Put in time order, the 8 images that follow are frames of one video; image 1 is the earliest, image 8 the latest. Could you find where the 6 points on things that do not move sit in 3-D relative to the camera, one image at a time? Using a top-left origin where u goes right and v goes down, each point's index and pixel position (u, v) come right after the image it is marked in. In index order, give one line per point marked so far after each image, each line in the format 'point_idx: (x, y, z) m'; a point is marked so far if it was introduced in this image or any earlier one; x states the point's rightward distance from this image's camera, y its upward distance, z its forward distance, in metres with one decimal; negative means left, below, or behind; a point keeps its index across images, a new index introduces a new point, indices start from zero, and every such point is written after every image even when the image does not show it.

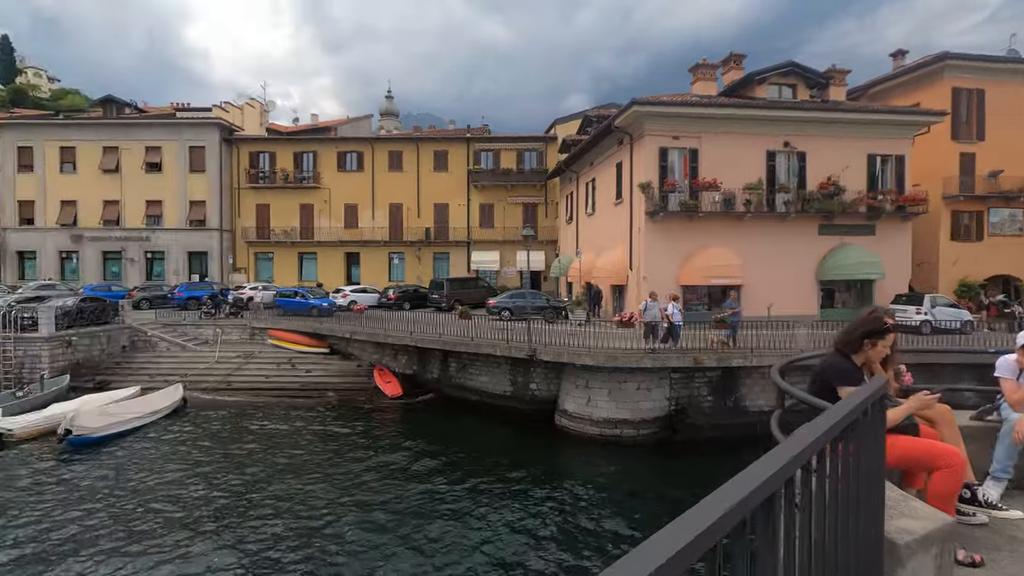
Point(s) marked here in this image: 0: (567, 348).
0: (+1.9, -2.1, +18.5) m
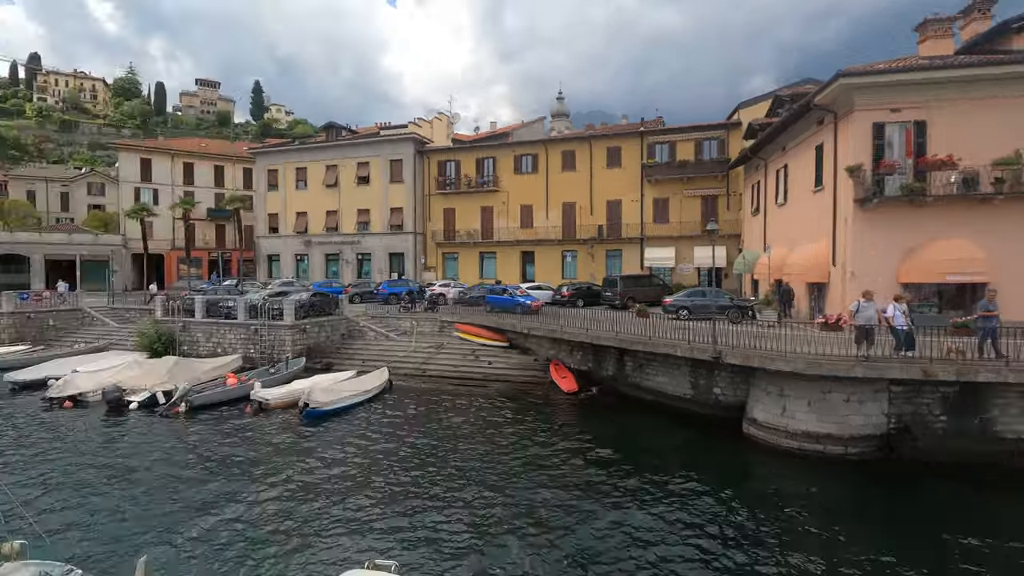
0: (+7.8, -2.0, +17.0) m
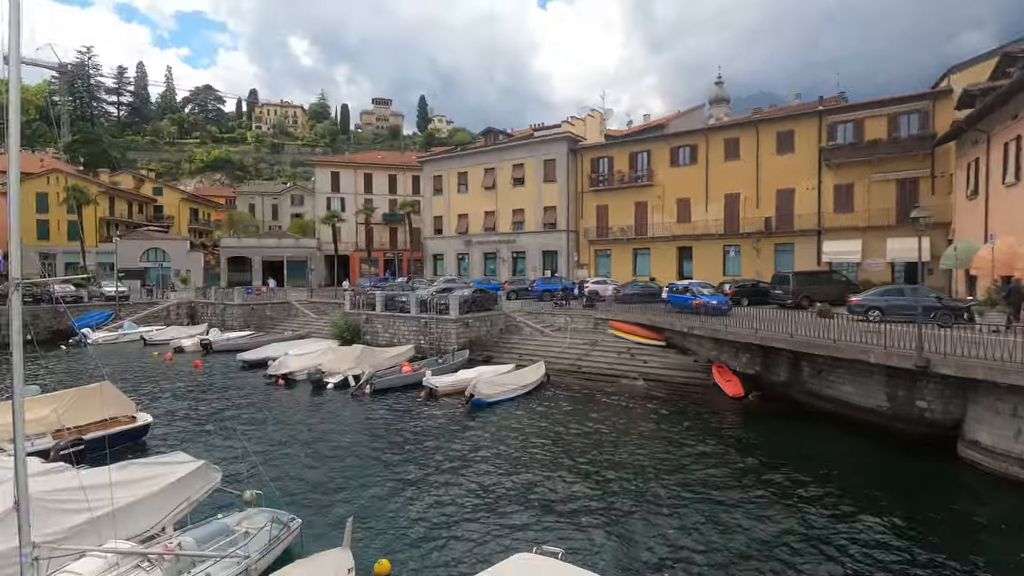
0: (+12.5, -1.9, +14.2) m
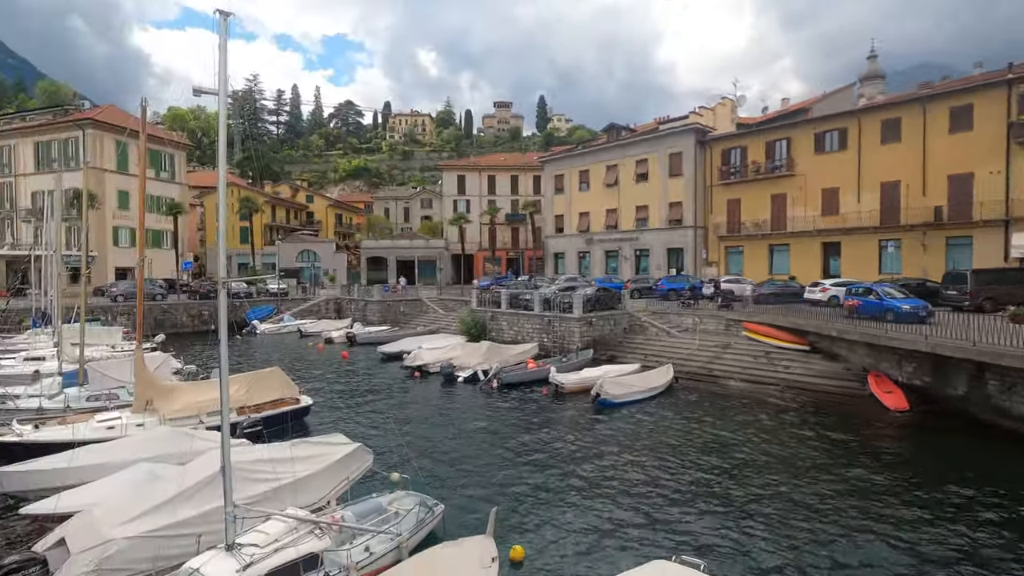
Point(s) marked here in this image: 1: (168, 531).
0: (+15.6, -2.0, +11.1) m
1: (-6.0, -4.2, +9.3) m
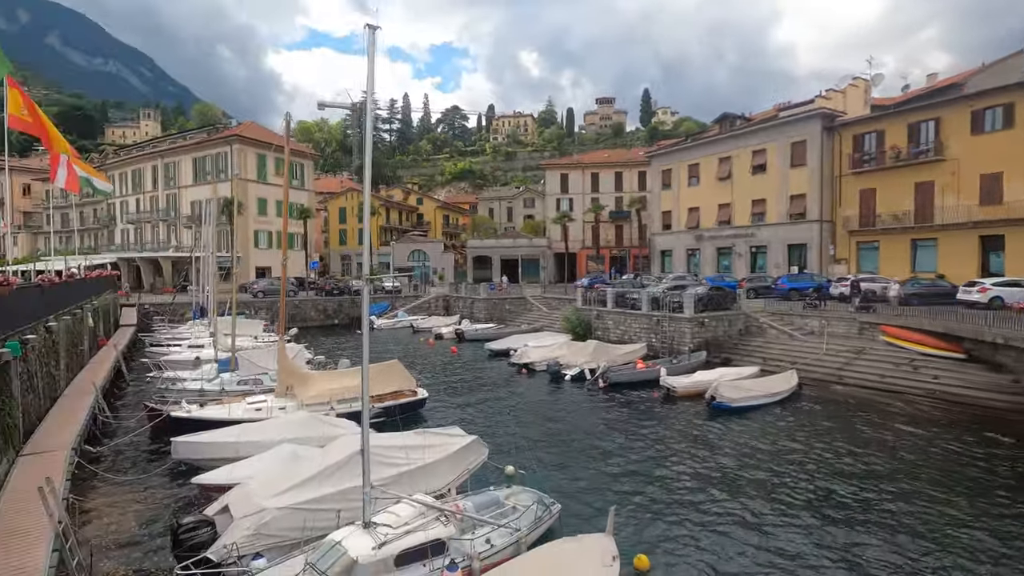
0: (+17.7, -2.0, +8.0) m
1: (-3.8, -4.1, +10.3) m
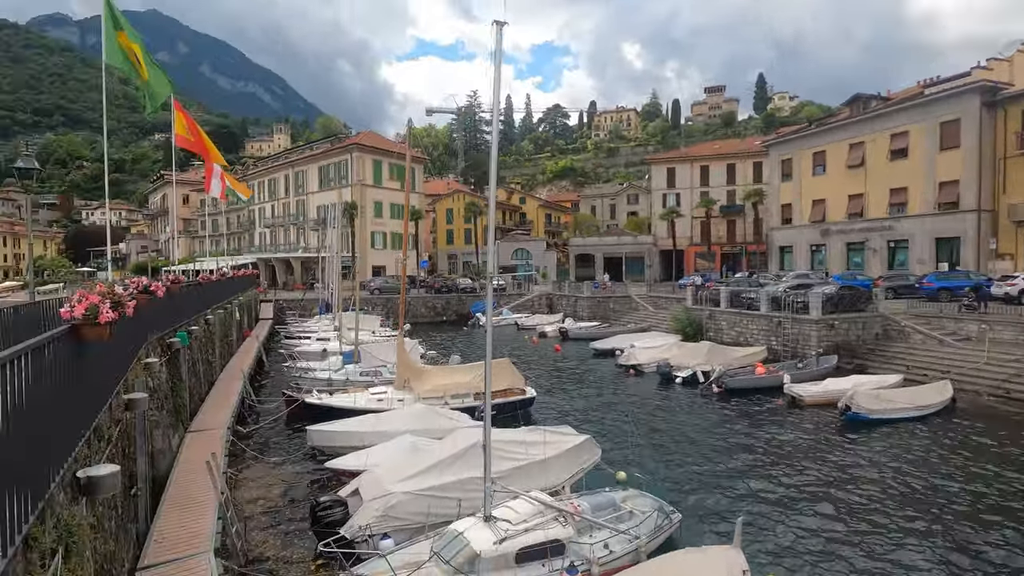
0: (+19.2, -2.0, +4.4) m
1: (-1.6, -4.1, +10.7) m
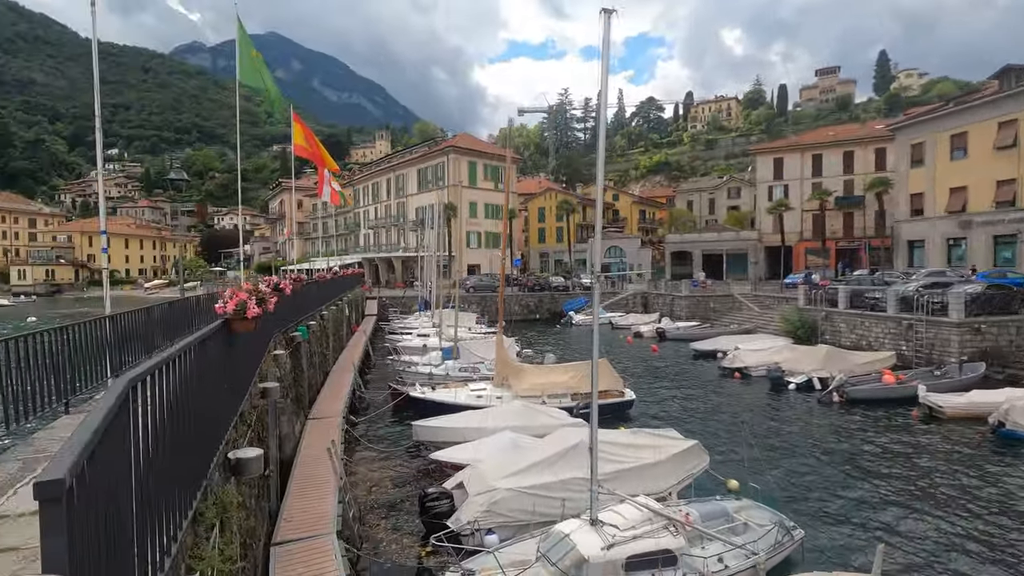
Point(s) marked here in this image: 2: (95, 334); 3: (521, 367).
0: (+20.0, -2.1, +1.0) m
1: (+0.5, -4.0, +10.7) m
2: (-5.9, -0.6, +7.6) m
3: (+0.3, -2.9, +19.9) m
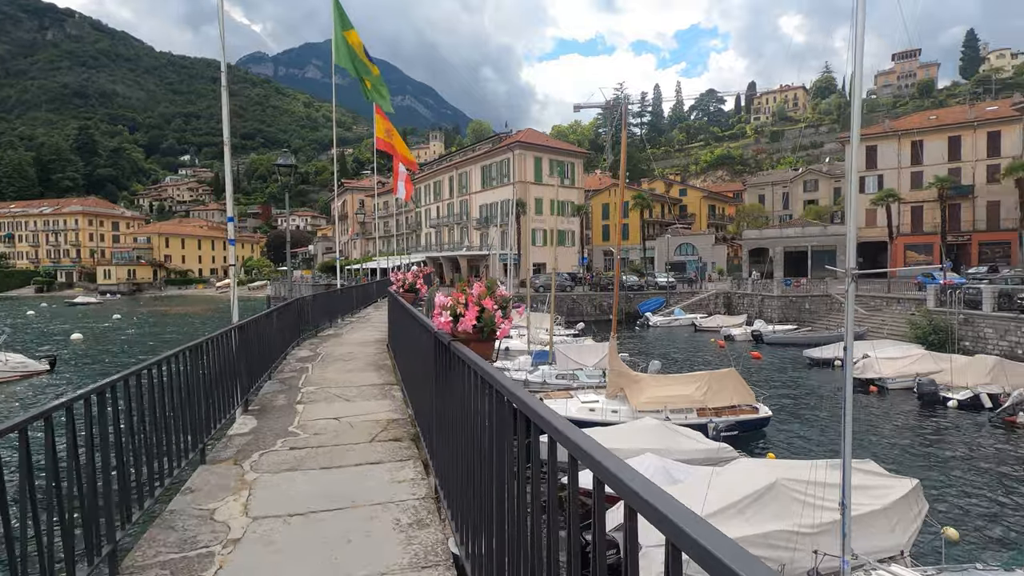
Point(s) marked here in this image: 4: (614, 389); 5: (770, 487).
0: (+22.0, -2.1, -3.0) m
1: (+3.5, -4.1, +8.4) m
2: (-3.2, -0.7, +5.9) m
3: (+4.2, -2.9, +17.6) m
4: (+3.4, -3.3, +17.8) m
5: (+4.4, -3.4, +9.1) m
